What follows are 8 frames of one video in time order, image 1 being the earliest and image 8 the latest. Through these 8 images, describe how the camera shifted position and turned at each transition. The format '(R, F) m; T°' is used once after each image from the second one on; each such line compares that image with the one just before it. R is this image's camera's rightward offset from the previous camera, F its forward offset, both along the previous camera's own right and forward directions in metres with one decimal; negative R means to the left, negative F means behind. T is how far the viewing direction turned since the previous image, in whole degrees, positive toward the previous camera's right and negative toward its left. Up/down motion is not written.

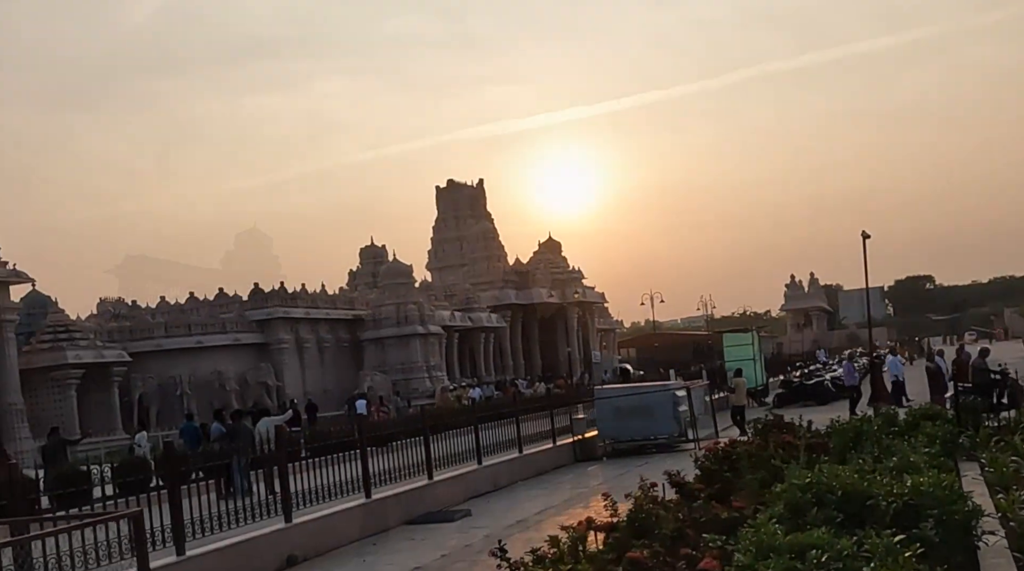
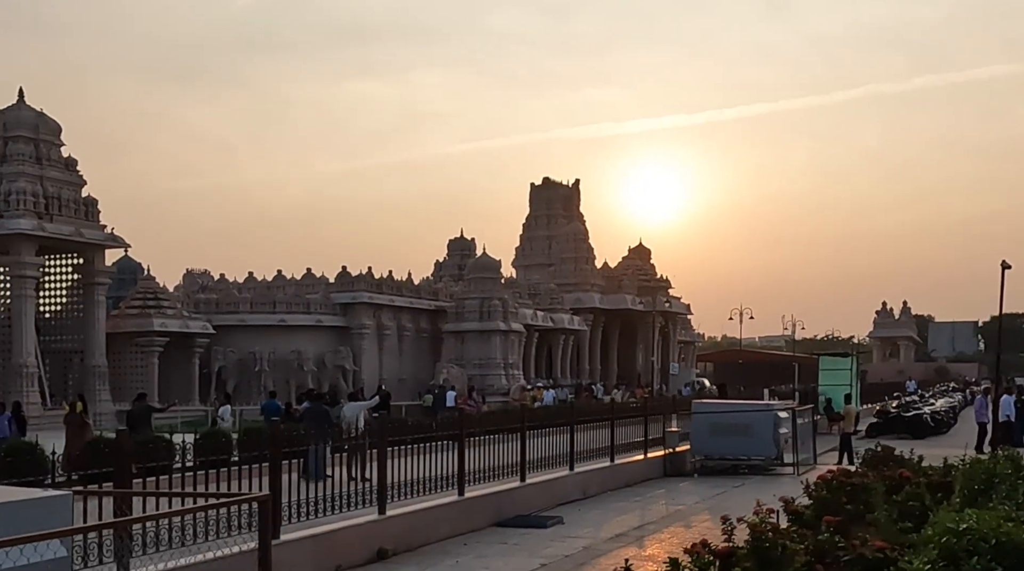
(-0.4, +0.6) m; -4°
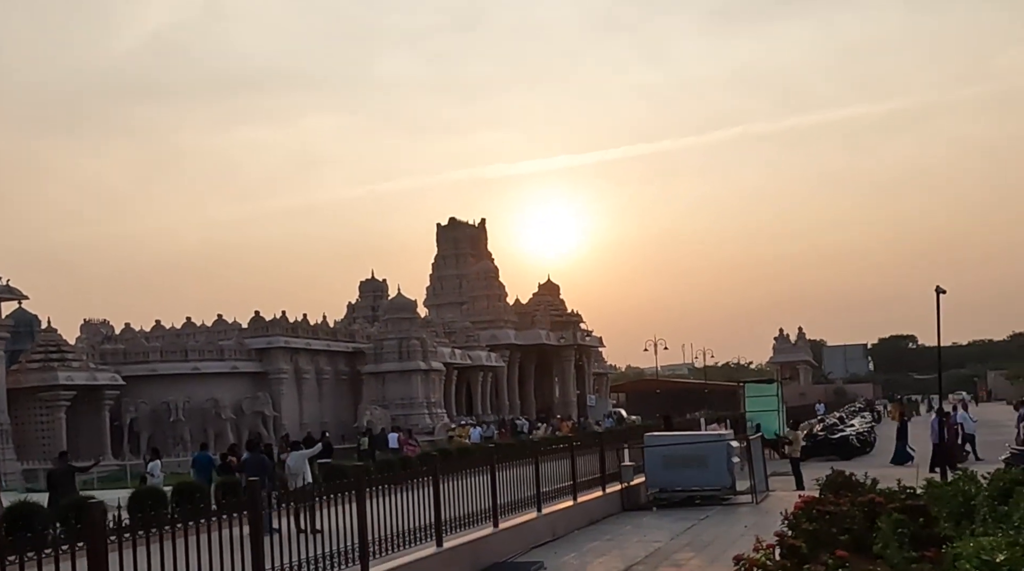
(-0.6, +0.6) m; +5°
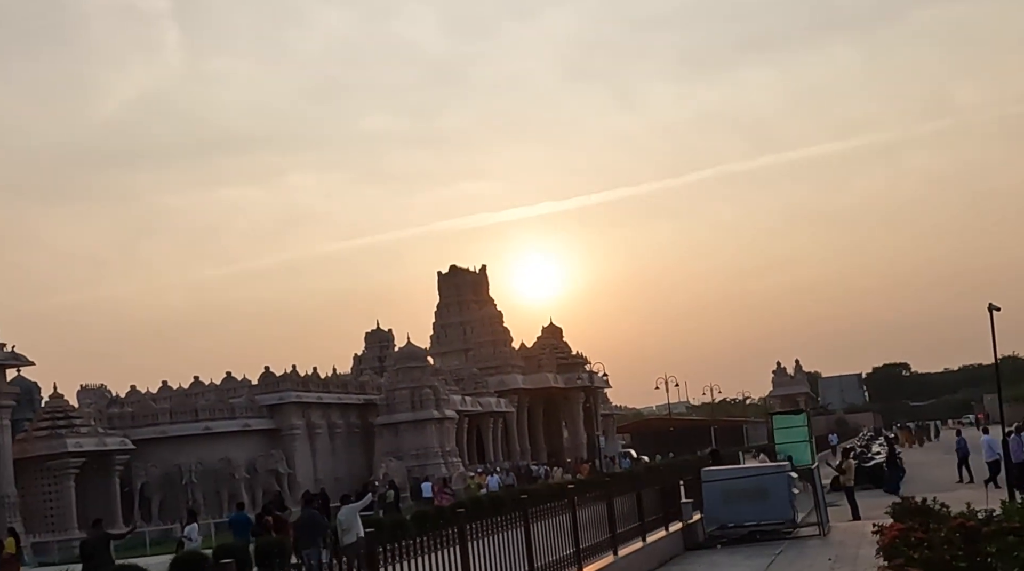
(-0.8, +0.6) m; +1°
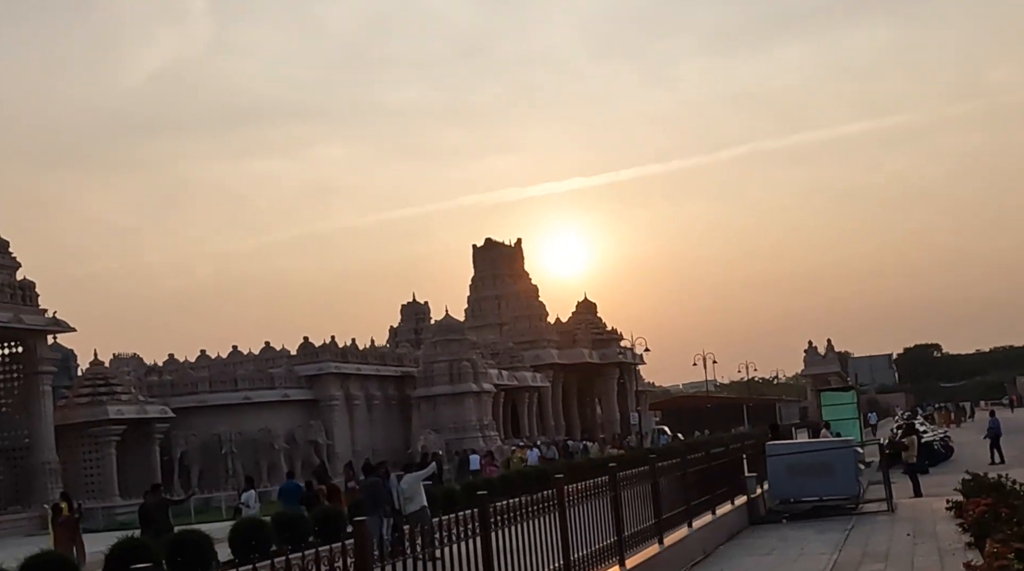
(-0.5, +0.3) m; -1°
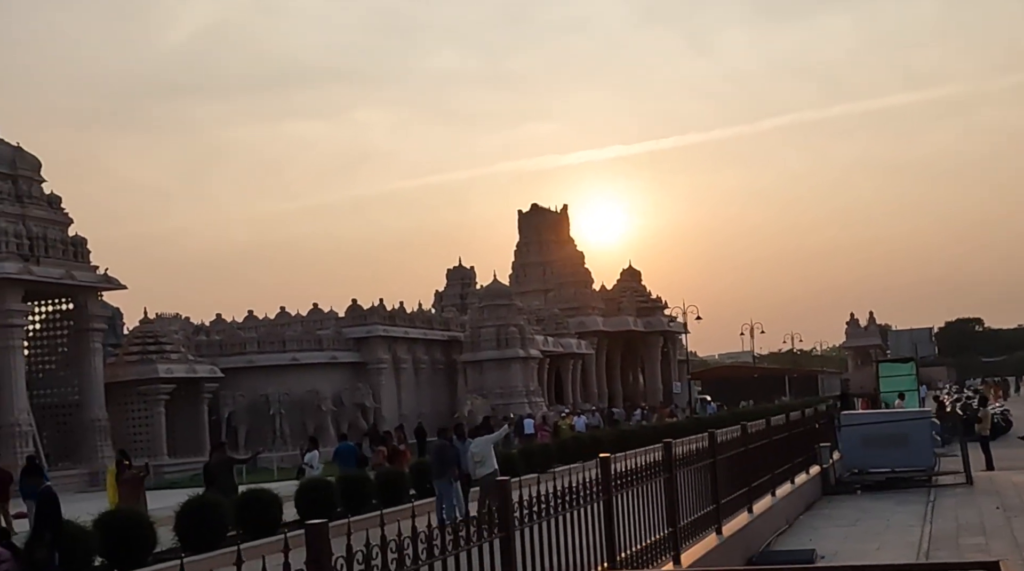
(-0.4, +0.3) m; -1°
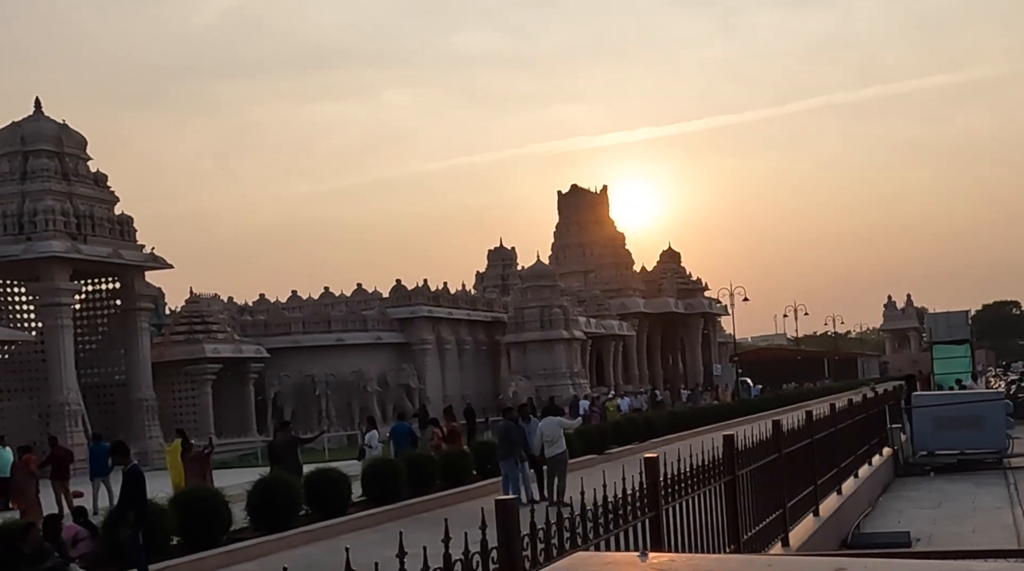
(-0.4, +0.2) m; -1°
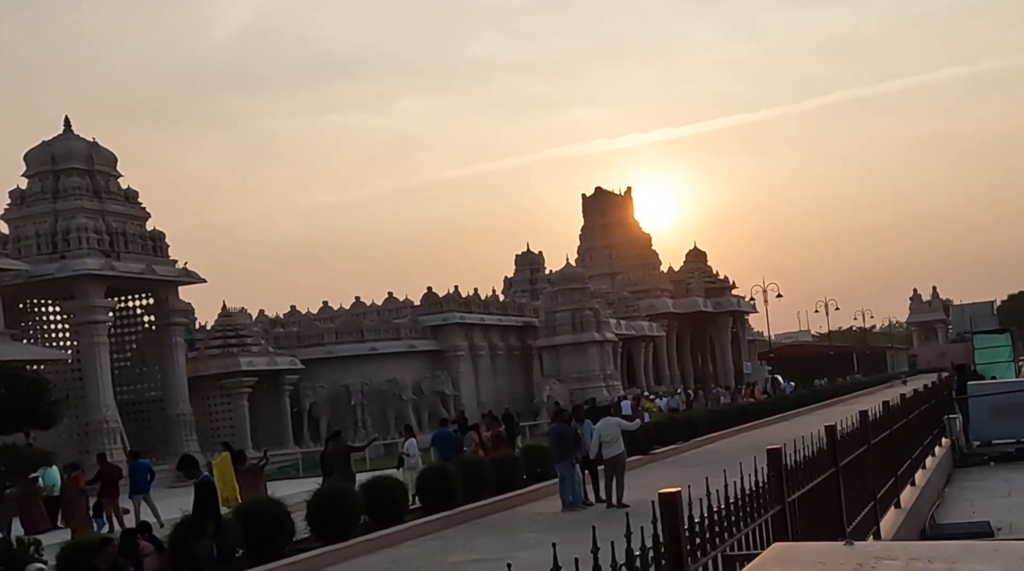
(-0.3, +0.1) m; -1°
